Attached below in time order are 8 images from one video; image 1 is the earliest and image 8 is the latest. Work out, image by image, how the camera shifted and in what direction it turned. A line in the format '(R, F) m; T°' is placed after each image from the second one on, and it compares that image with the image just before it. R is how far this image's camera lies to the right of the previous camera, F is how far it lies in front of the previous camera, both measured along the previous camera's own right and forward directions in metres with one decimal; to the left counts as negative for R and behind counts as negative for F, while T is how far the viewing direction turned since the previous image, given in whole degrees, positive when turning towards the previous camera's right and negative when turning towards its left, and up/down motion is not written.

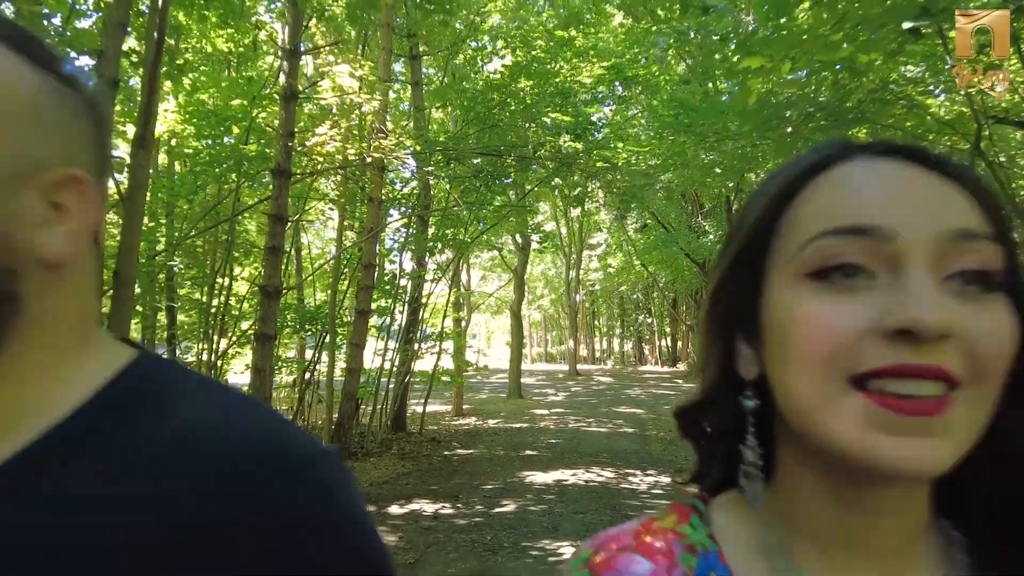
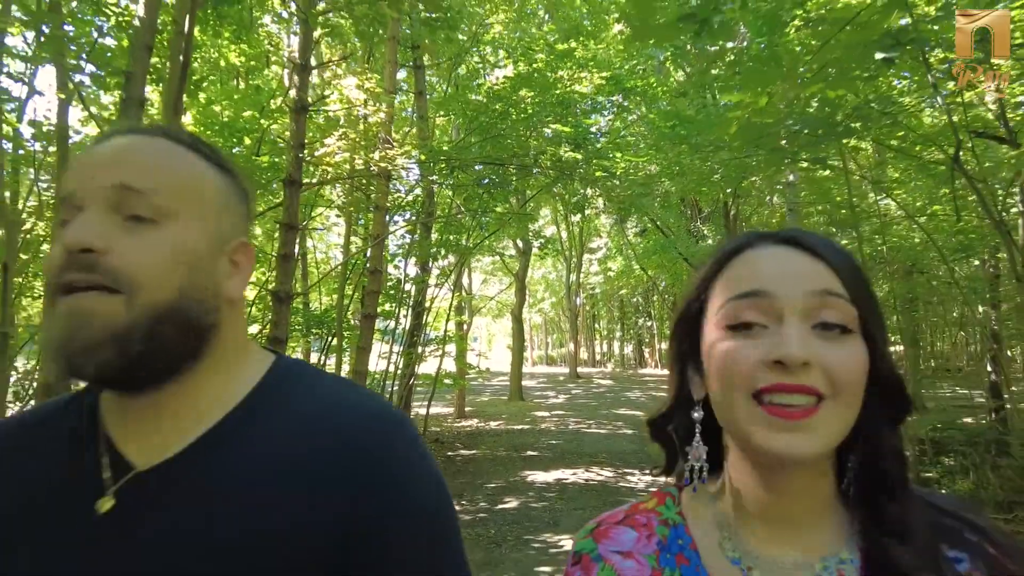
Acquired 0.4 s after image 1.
(0.0, -0.2) m; 0°
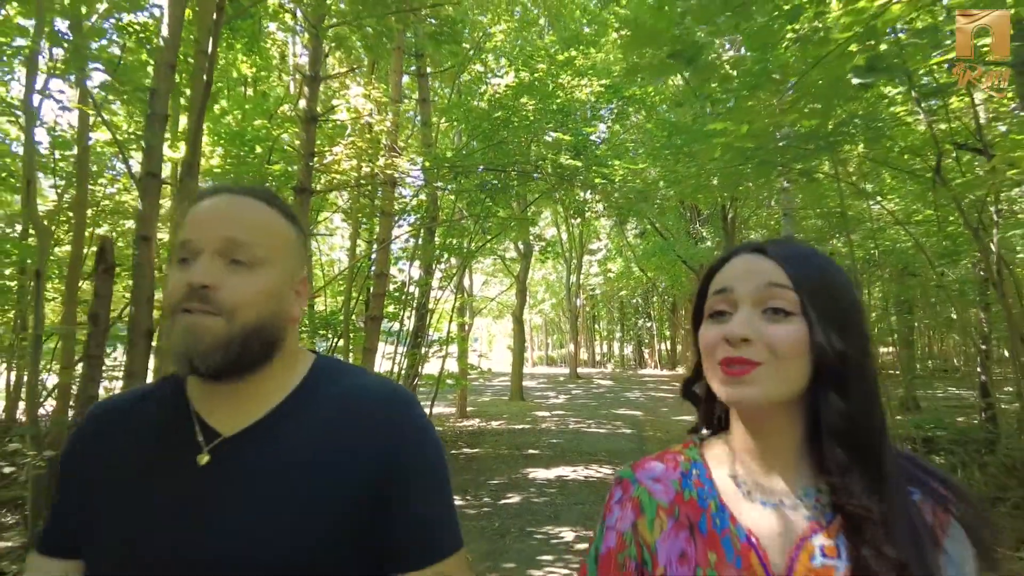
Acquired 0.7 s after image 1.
(0.0, -0.2) m; 0°
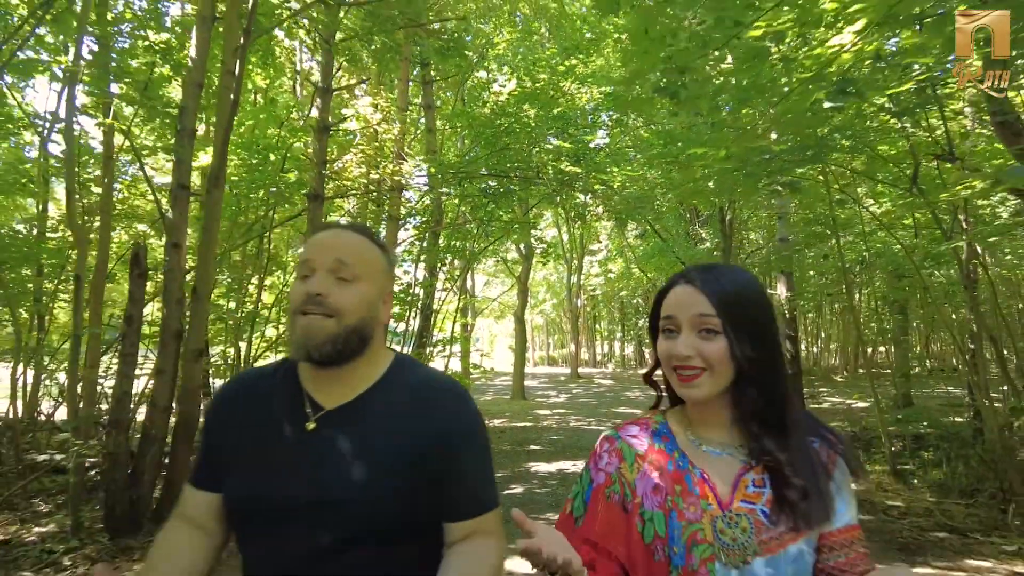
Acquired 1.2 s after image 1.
(0.0, -0.3) m; 0°
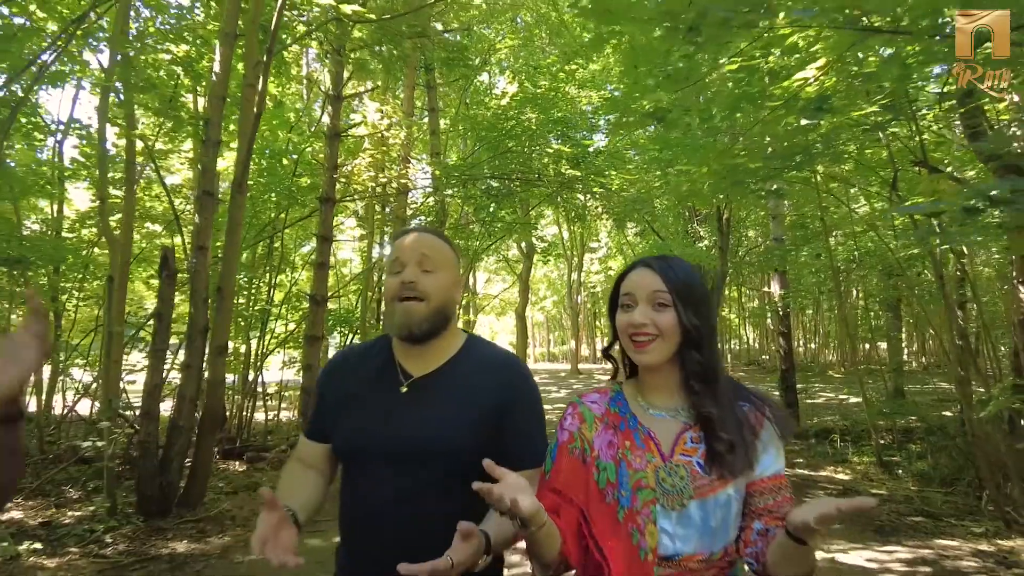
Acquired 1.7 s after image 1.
(0.0, -0.3) m; 0°
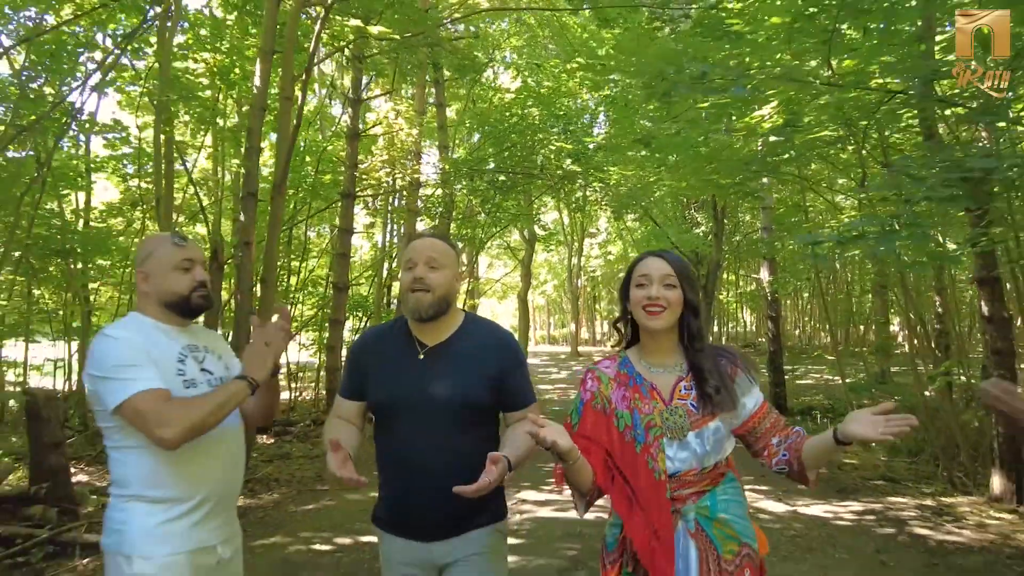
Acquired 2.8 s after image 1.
(-0.1, -0.6) m; 0°
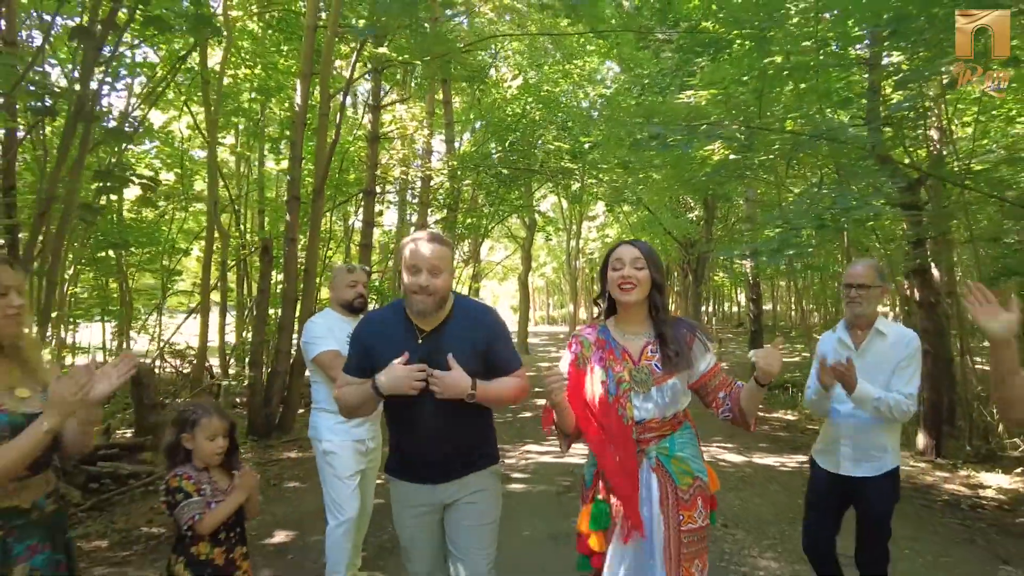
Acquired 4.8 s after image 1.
(-0.1, -1.0) m; 0°
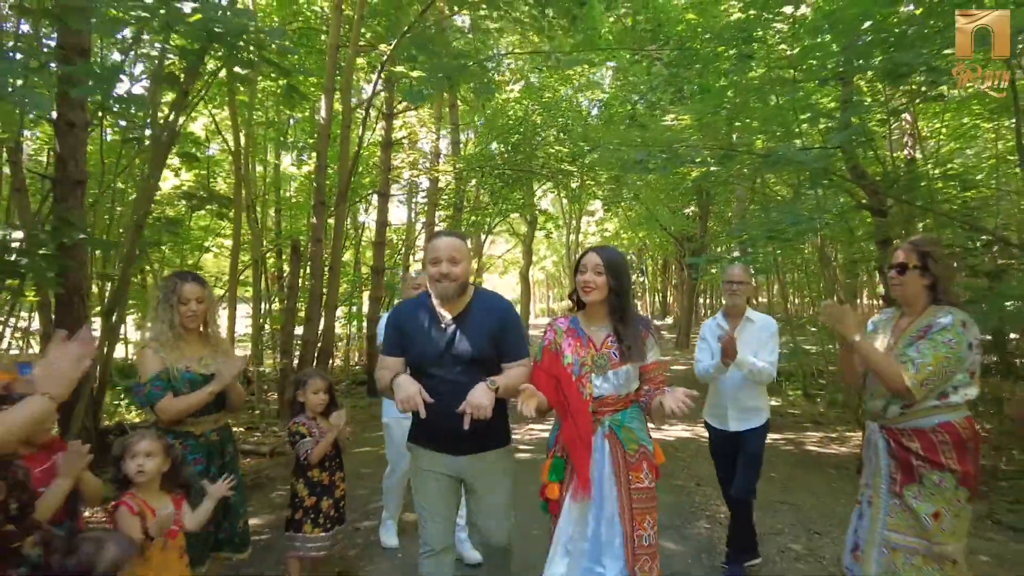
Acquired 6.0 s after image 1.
(-0.1, -0.7) m; 0°
